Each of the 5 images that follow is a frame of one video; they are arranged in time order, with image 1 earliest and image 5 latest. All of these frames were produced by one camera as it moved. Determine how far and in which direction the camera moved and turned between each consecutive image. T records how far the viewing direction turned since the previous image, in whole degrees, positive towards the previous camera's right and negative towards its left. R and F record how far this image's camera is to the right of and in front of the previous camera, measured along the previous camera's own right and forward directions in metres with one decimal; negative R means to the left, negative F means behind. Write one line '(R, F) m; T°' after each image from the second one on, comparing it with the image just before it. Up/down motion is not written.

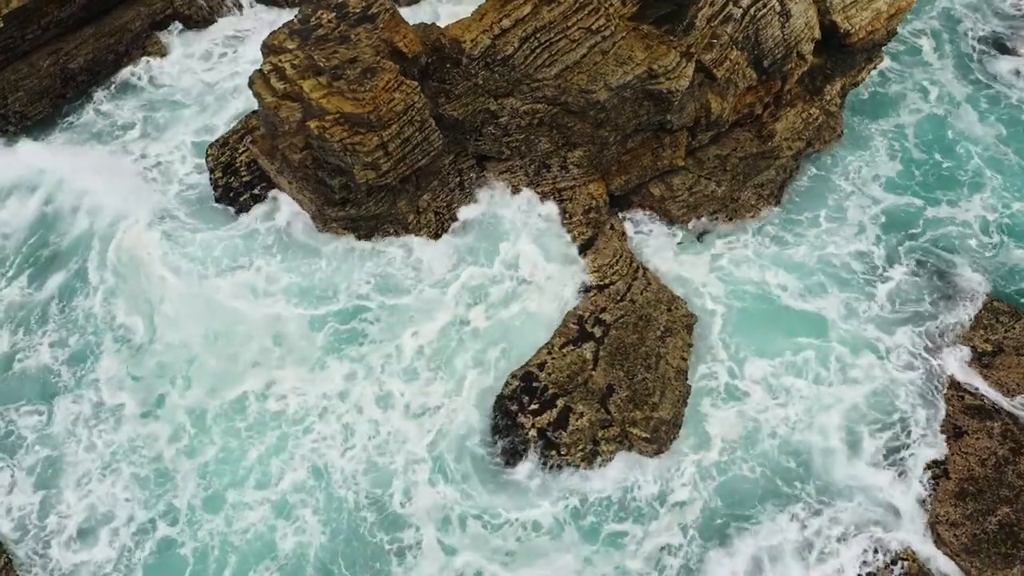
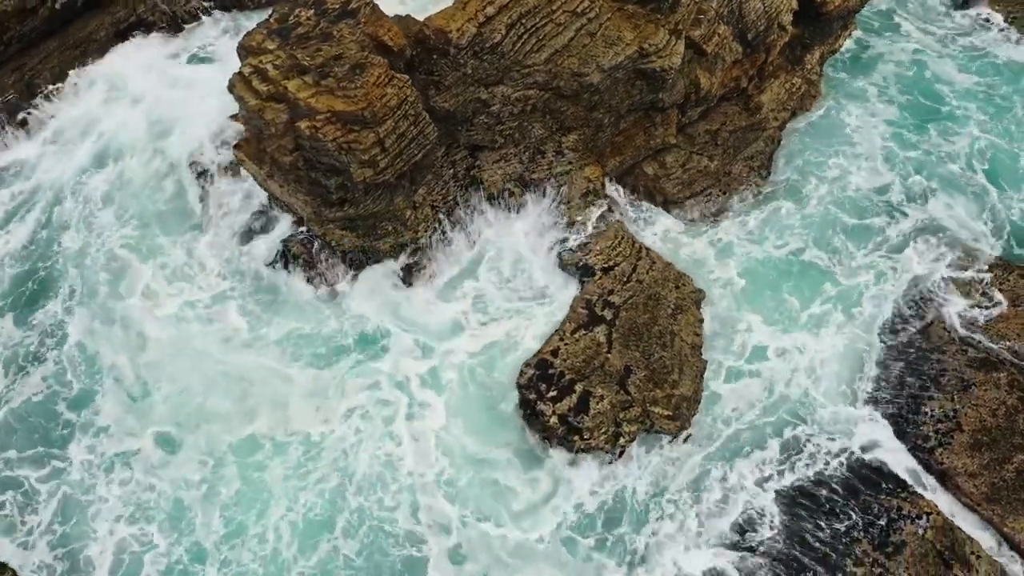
(-1.3, +0.1) m; +3°
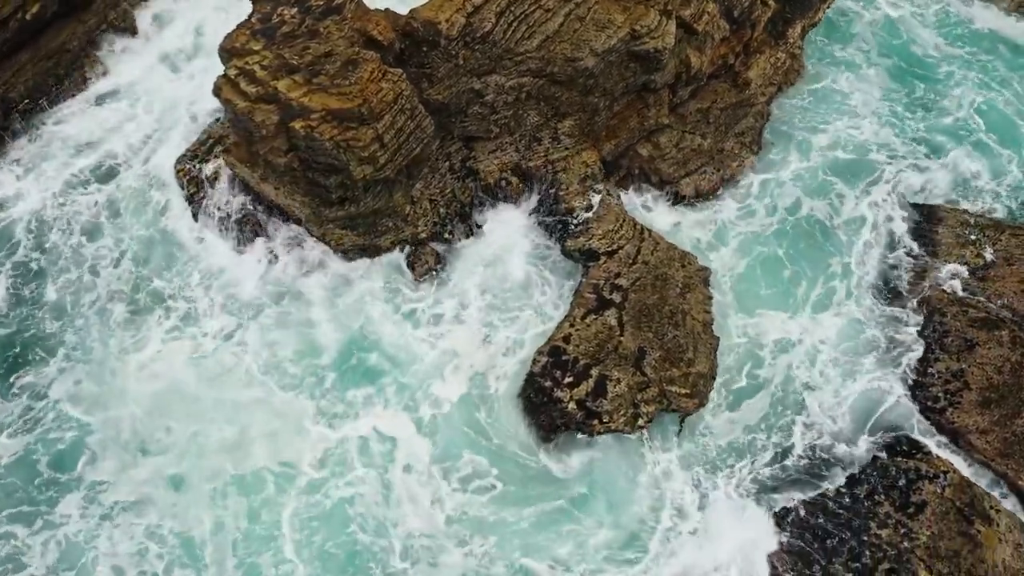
(-1.1, +0.1) m; +2°
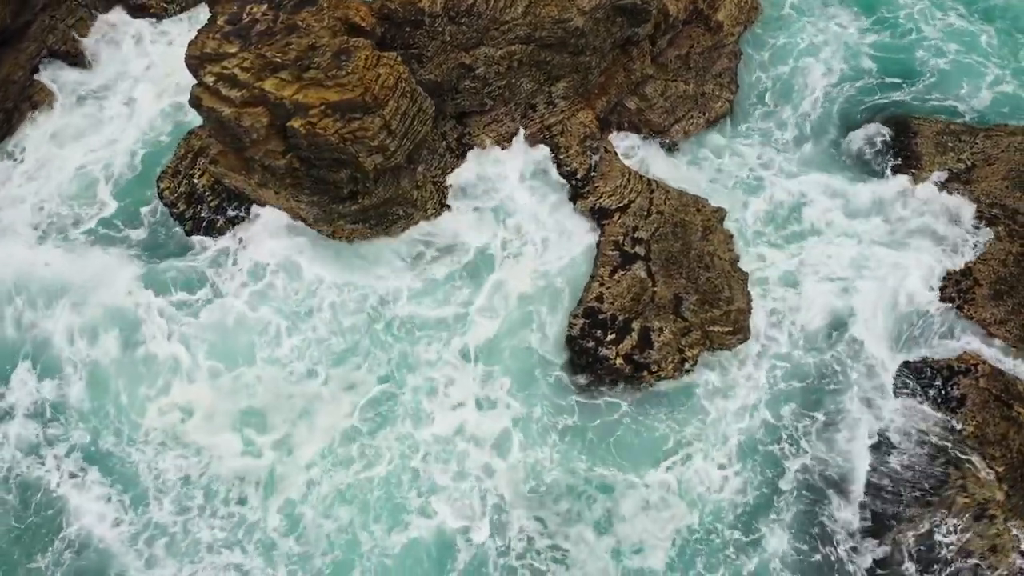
(-2.9, +0.1) m; +6°
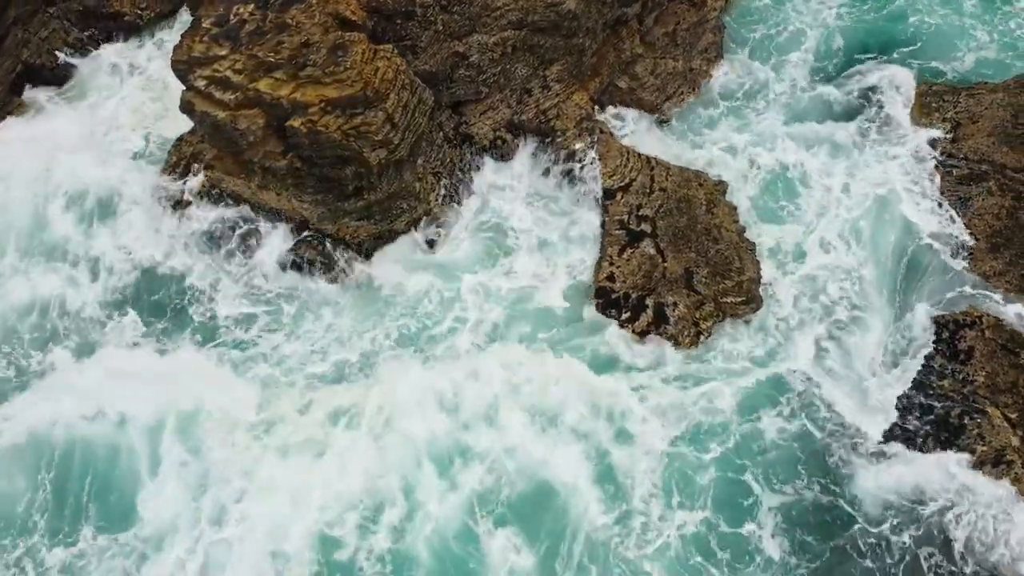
(-1.2, 0.0) m; +2°
